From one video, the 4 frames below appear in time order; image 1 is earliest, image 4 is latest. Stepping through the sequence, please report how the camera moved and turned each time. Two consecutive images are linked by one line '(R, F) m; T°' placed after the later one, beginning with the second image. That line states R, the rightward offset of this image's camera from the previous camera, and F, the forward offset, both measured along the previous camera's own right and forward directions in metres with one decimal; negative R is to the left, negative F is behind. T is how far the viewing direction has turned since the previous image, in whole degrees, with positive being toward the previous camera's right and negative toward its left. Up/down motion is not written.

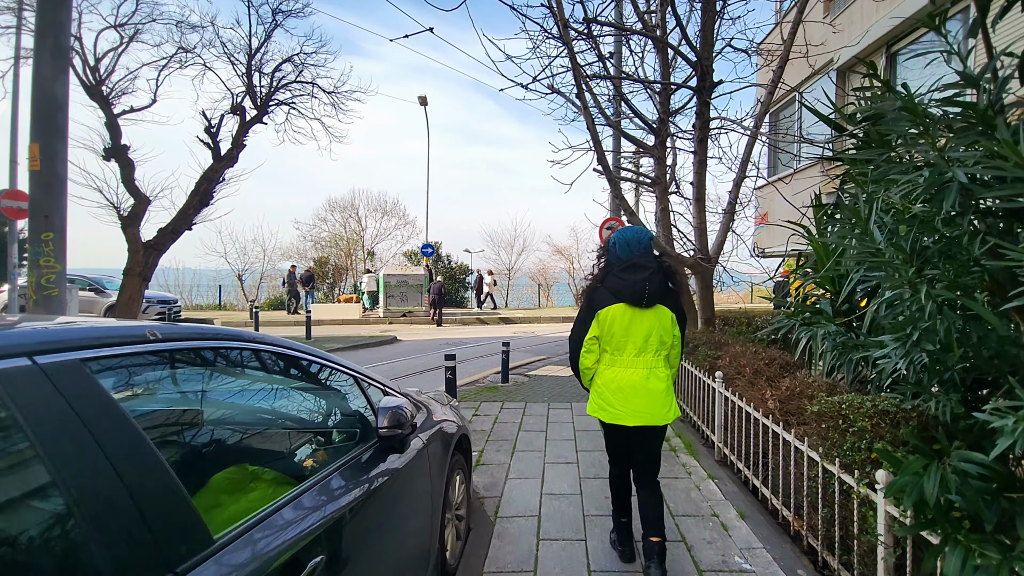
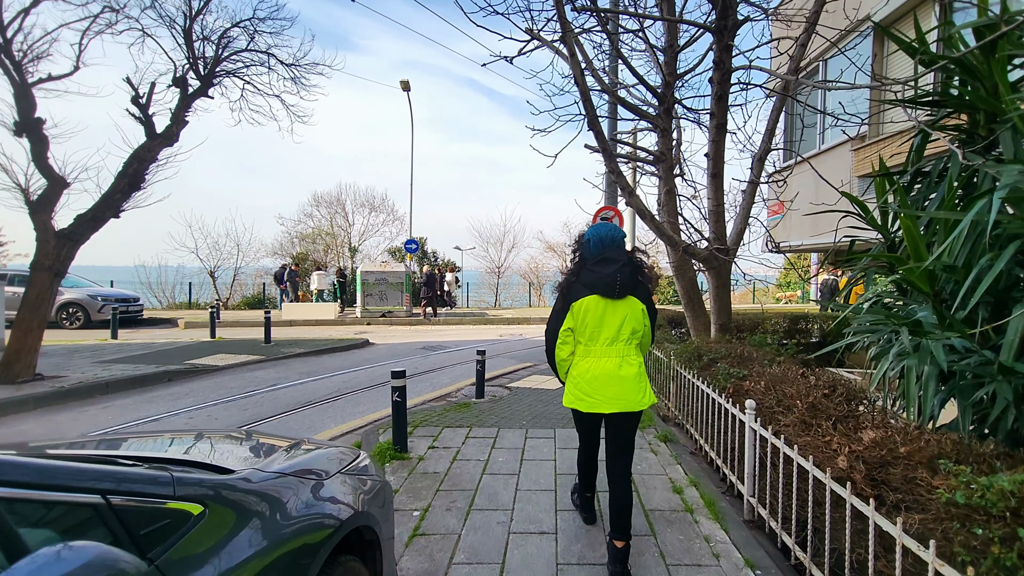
(+0.2, +1.3) m; +1°
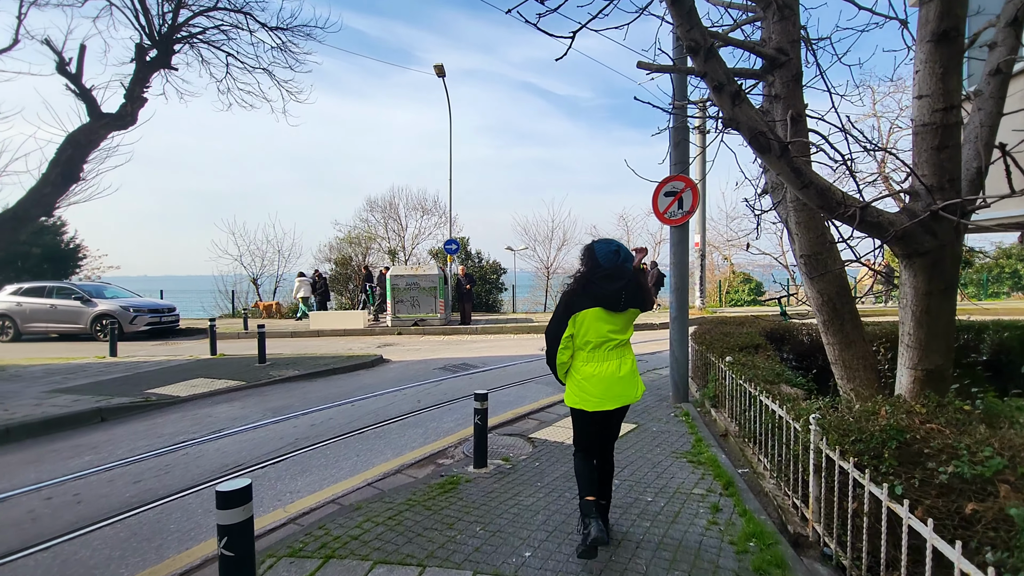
(+0.4, +2.5) m; -7°
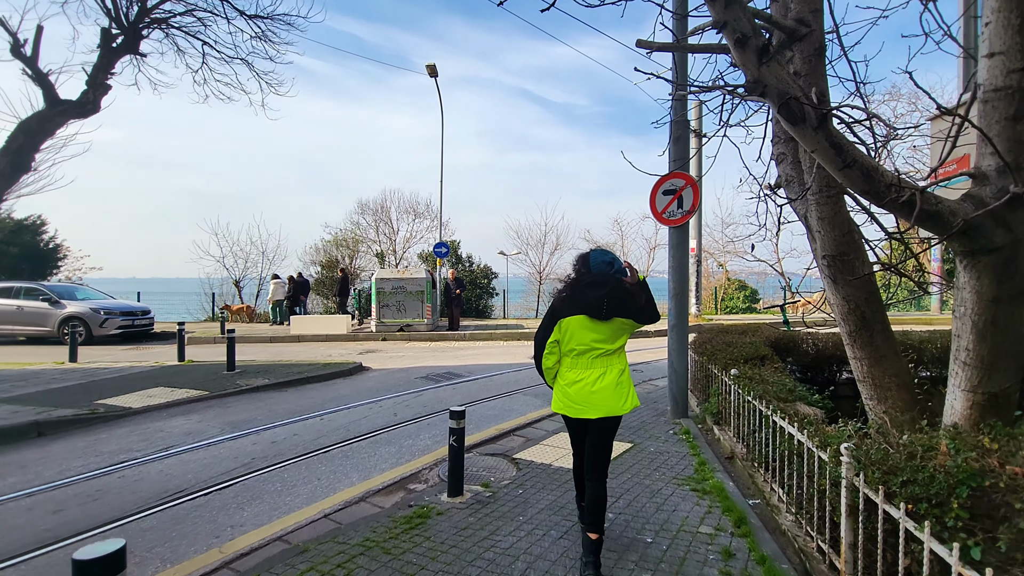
(+0.1, +0.5) m; +1°
